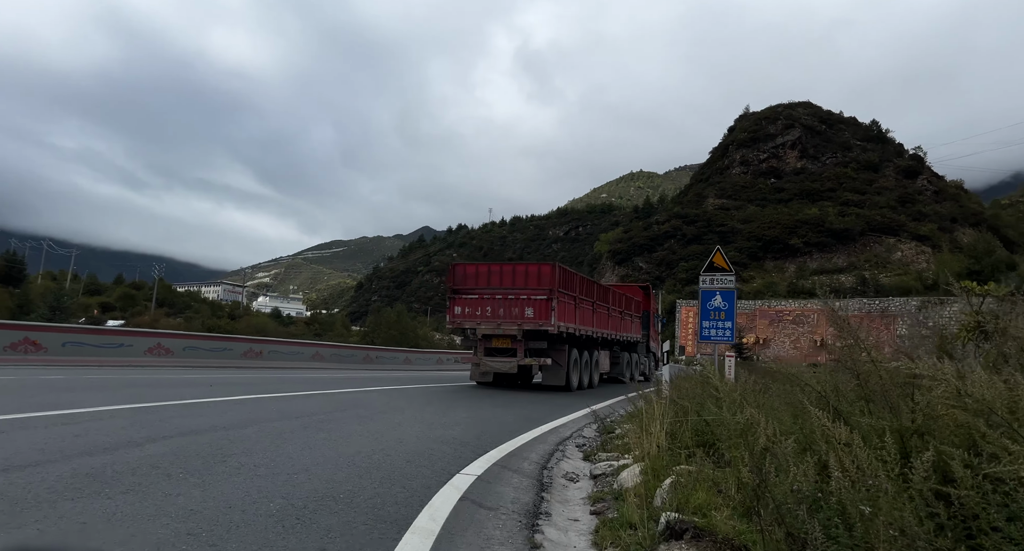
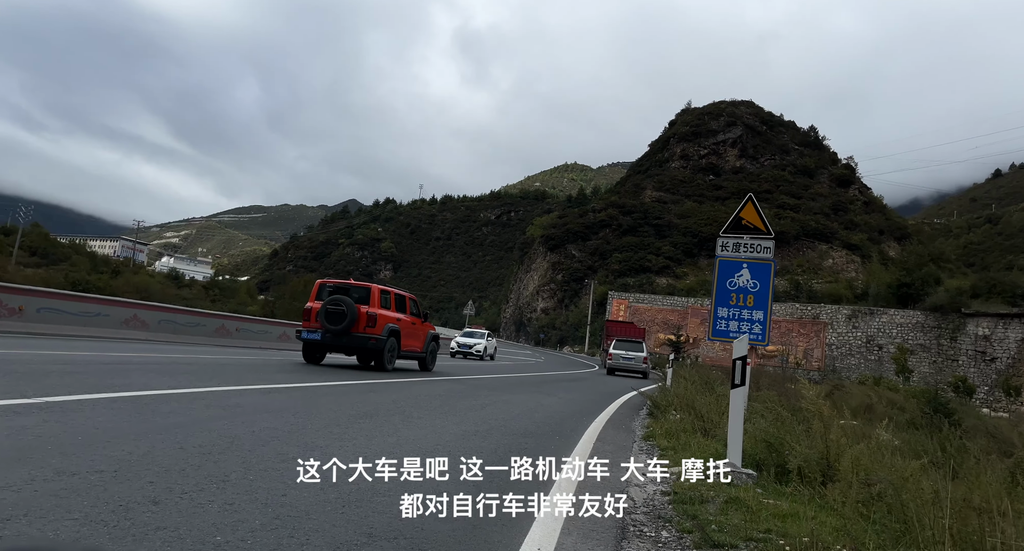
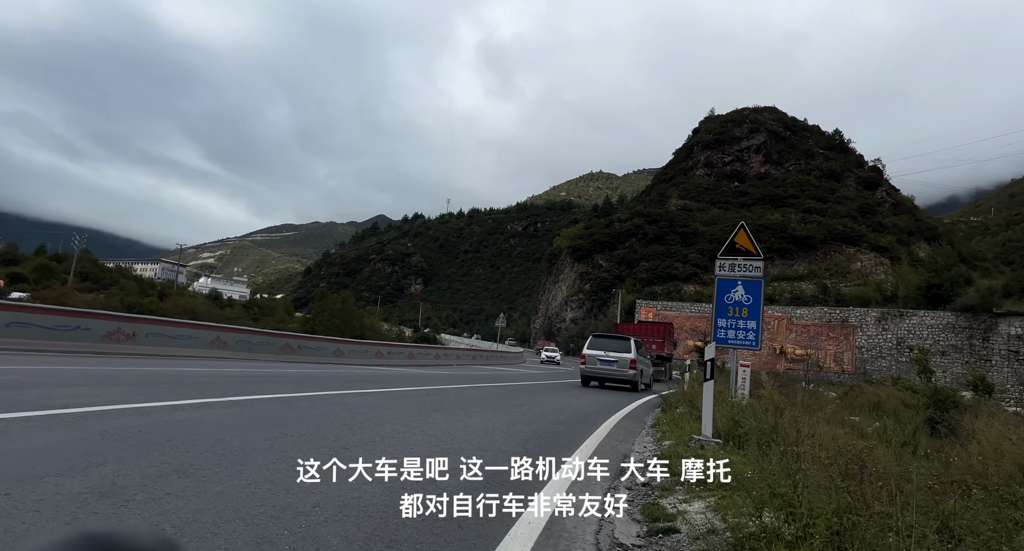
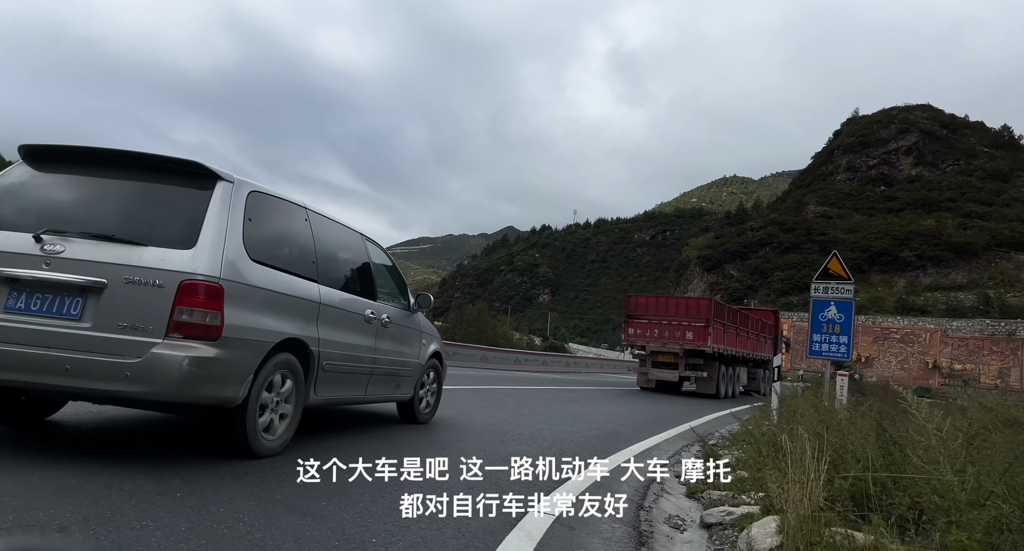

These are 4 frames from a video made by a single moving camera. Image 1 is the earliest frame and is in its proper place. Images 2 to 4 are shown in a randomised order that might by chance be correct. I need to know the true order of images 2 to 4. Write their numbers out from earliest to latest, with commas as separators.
4, 3, 2
